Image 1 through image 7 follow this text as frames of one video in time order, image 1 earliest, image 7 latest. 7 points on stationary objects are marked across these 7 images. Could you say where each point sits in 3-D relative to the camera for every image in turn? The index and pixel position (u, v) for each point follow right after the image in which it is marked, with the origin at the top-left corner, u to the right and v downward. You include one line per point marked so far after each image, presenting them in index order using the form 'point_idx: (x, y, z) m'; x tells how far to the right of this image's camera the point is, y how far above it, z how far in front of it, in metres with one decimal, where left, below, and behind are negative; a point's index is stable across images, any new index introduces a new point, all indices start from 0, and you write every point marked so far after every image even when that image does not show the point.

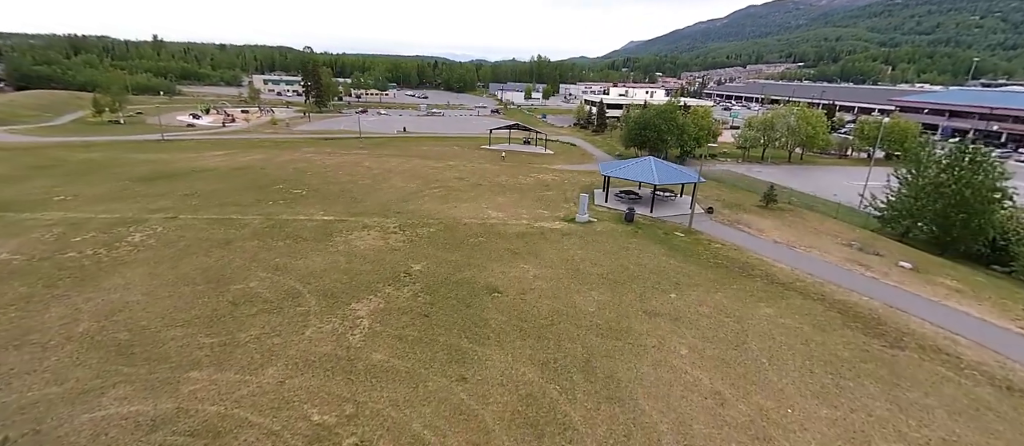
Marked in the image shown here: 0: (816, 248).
0: (+12.3, -1.0, +16.8) m
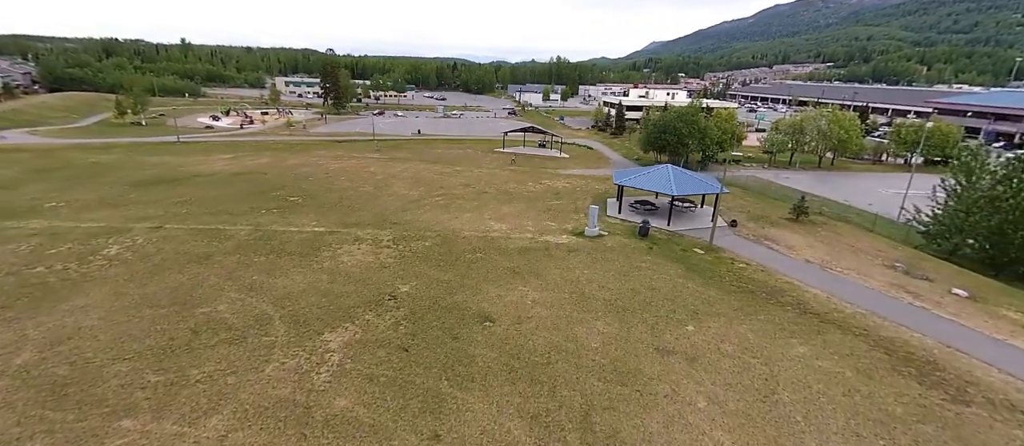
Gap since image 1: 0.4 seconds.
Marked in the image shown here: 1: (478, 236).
0: (+12.4, -1.7, +15.0) m
1: (-1.3, -0.5, +16.0) m
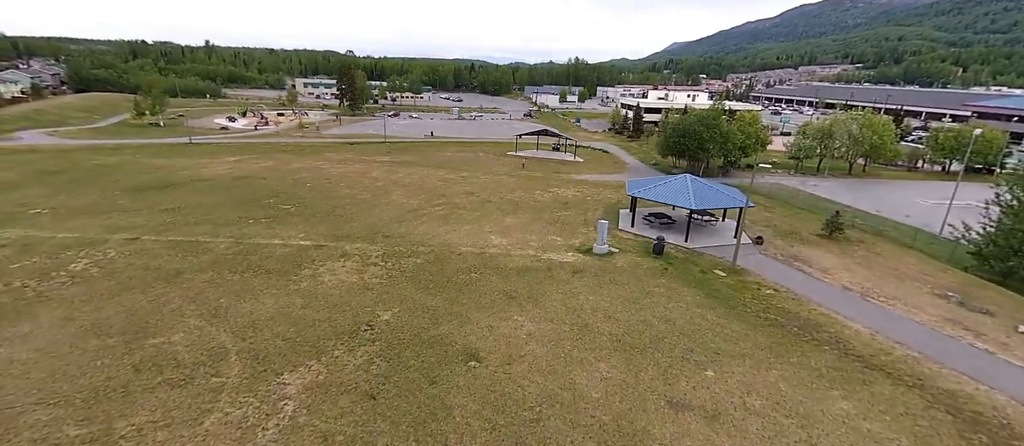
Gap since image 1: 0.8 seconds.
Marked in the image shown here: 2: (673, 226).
0: (+12.3, -2.4, +13.1) m
1: (-1.3, -1.1, +14.6) m
2: (+7.1, -0.2, +18.1) m
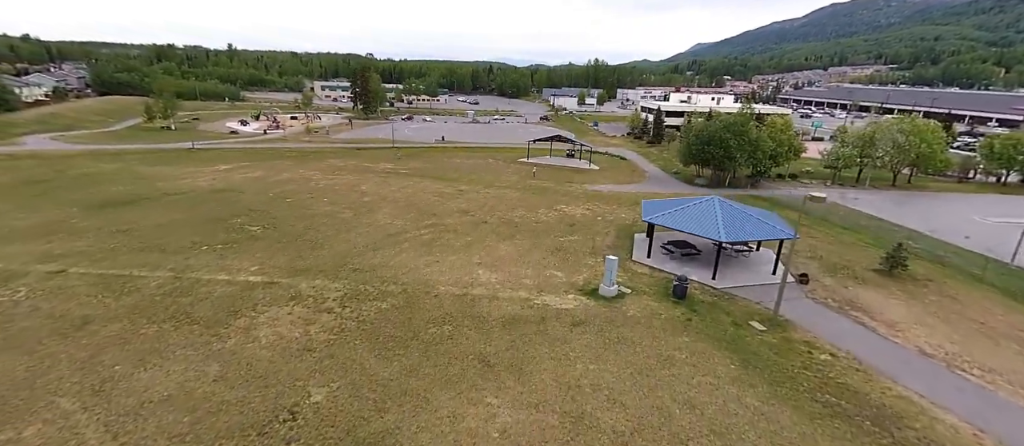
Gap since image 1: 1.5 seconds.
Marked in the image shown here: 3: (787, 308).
0: (+11.9, -3.7, +10.0) m
1: (-1.7, -2.1, +12.1) m
2: (+6.9, -1.3, +15.2) m
3: (+8.3, -2.5, +12.5) m
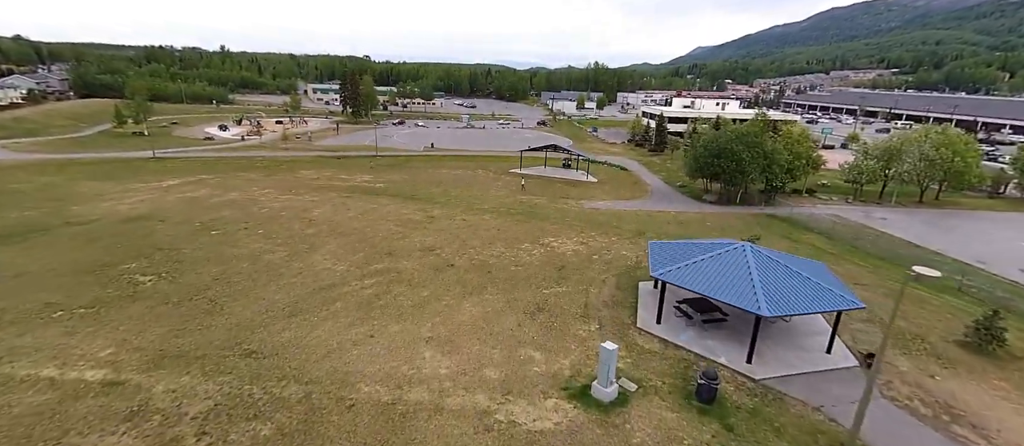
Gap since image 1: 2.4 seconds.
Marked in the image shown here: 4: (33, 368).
0: (+10.9, -5.2, +6.2) m
1: (-2.6, -3.6, +8.3) m
2: (+5.9, -2.9, +11.4) m
3: (+7.3, -4.1, +8.7) m
4: (-10.1, -3.0, +8.8) m
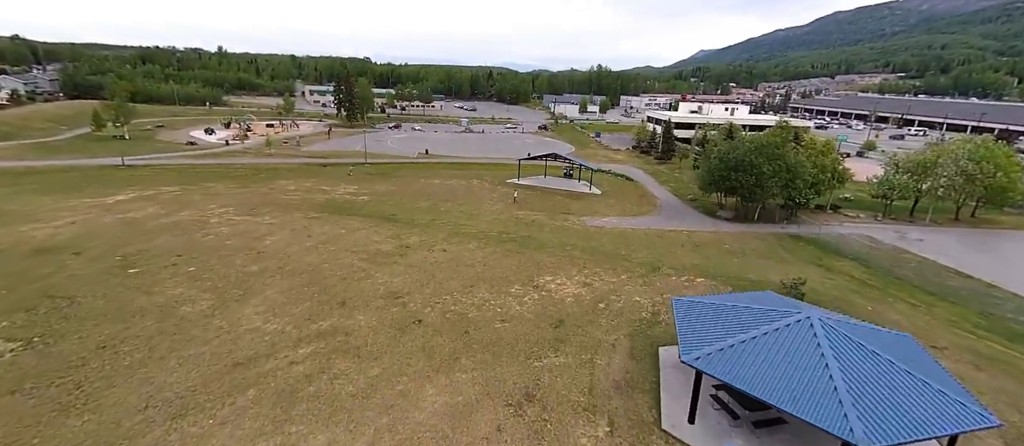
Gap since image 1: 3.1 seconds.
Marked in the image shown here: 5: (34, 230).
0: (+10.4, -6.5, +3.0) m
1: (-3.1, -4.8, +5.1) m
2: (+5.4, -4.2, +8.2) m
3: (+6.9, -5.4, +5.5) m
4: (-10.6, -4.2, +5.6) m
5: (-20.4, -0.3, +17.7) m
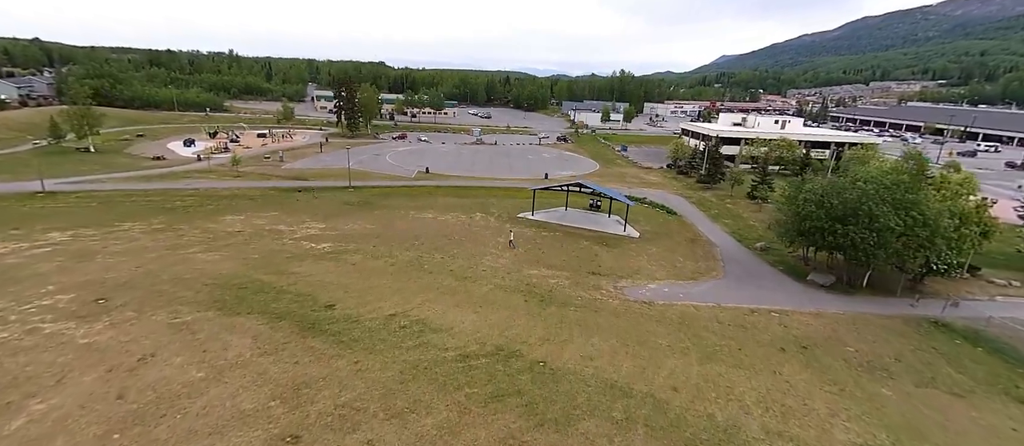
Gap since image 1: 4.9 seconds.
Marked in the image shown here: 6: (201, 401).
0: (+9.7, -10.0, -6.2) m
1: (-3.7, -8.1, -3.5) m
2: (+5.0, -7.6, -0.8) m
3: (+6.3, -8.8, -3.6) m
4: (-11.1, -7.3, -2.8) m
5: (-20.4, -3.4, +9.8) m
6: (-7.0, -3.9, +9.4) m
